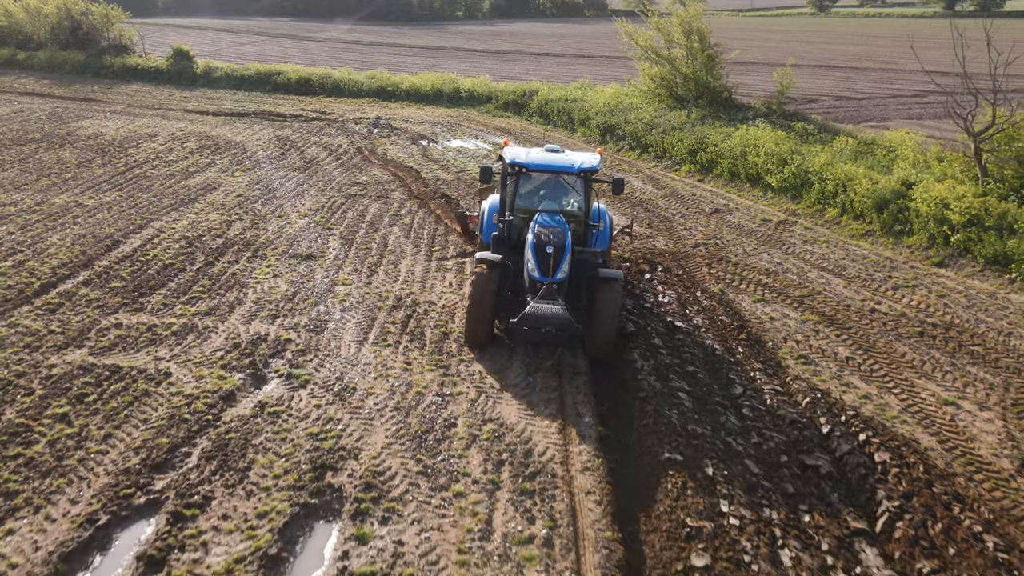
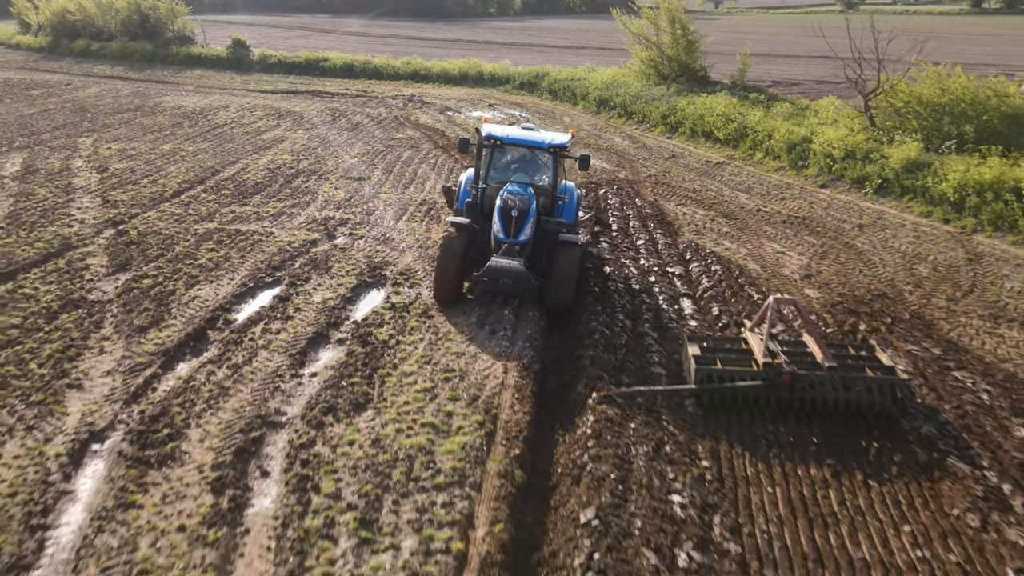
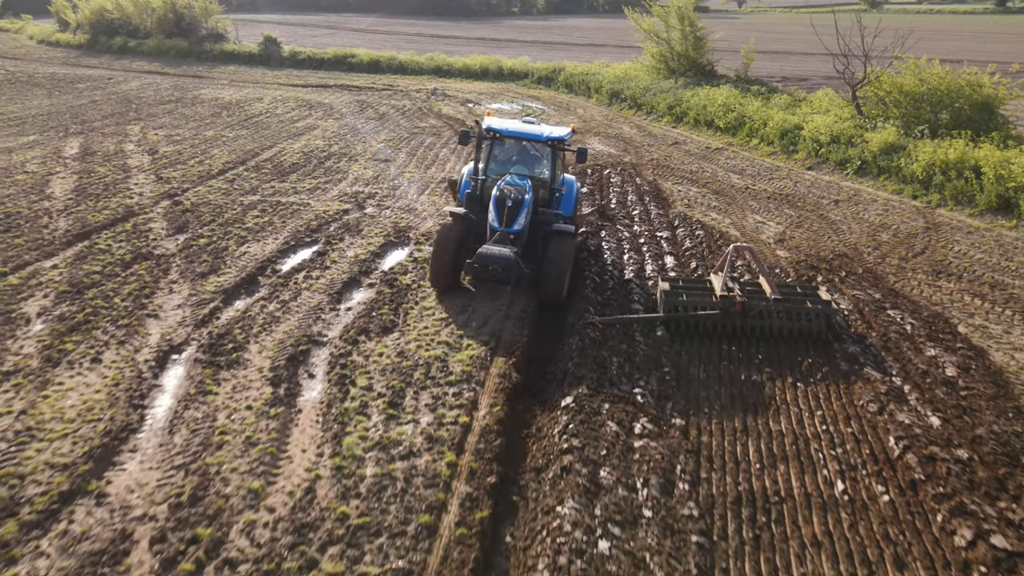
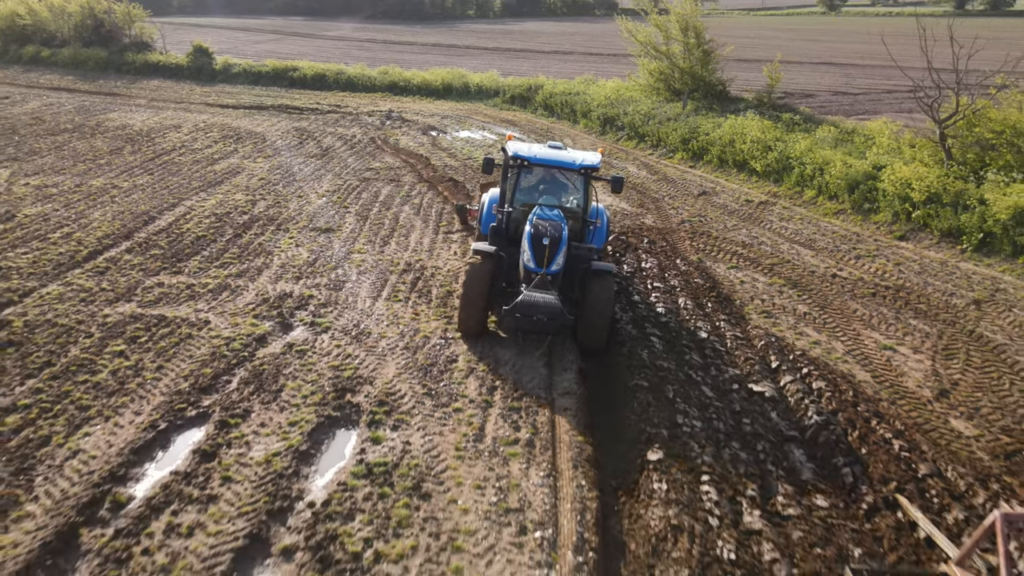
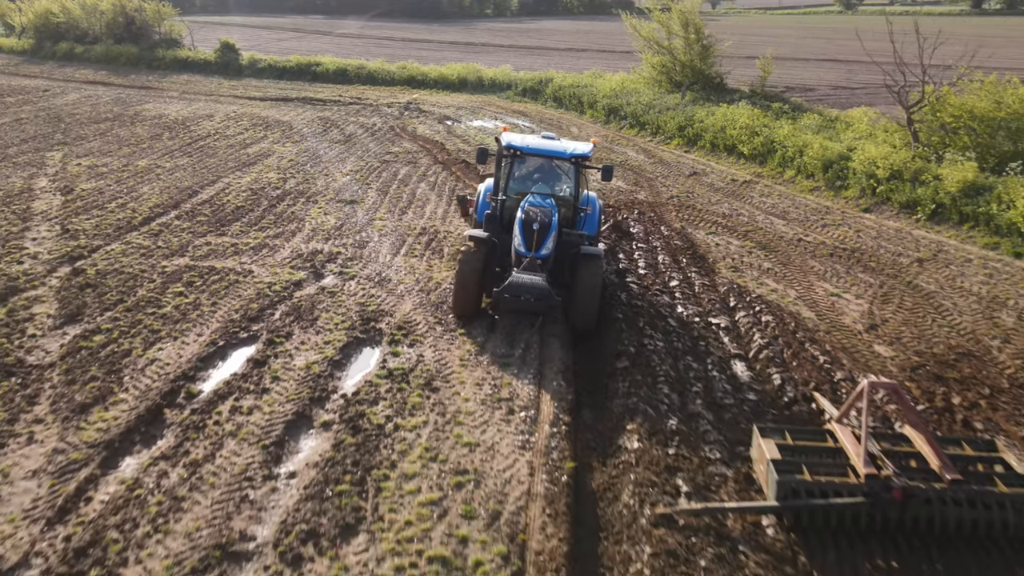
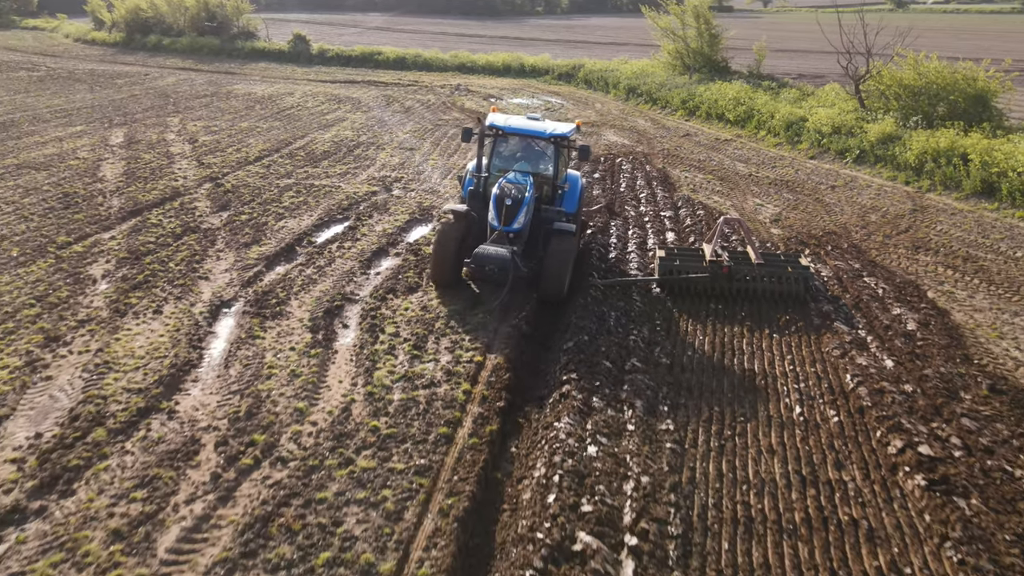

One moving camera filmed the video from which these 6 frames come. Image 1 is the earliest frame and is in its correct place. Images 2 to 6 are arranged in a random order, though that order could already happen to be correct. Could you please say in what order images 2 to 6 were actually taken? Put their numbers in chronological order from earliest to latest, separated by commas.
4, 5, 2, 3, 6
